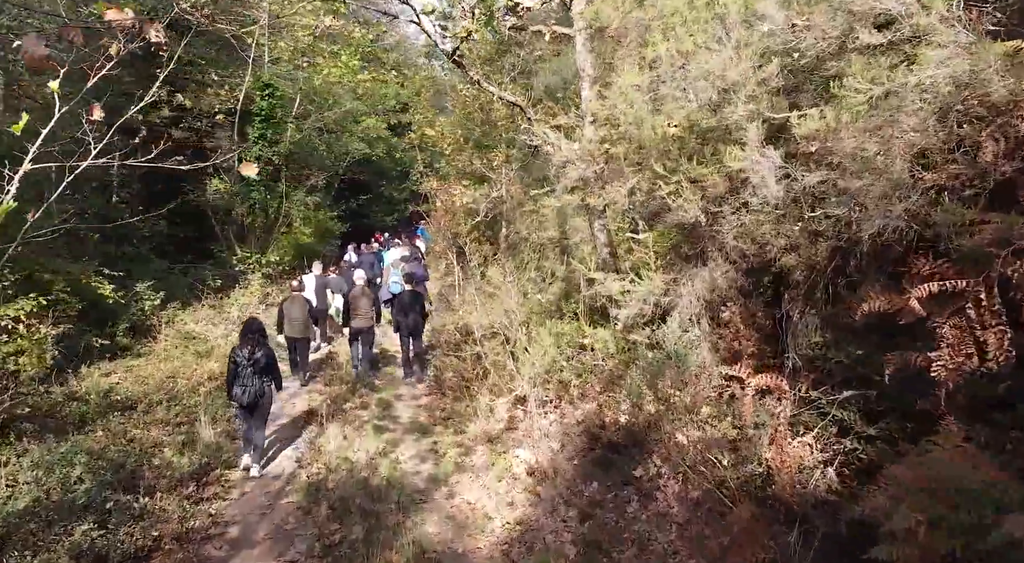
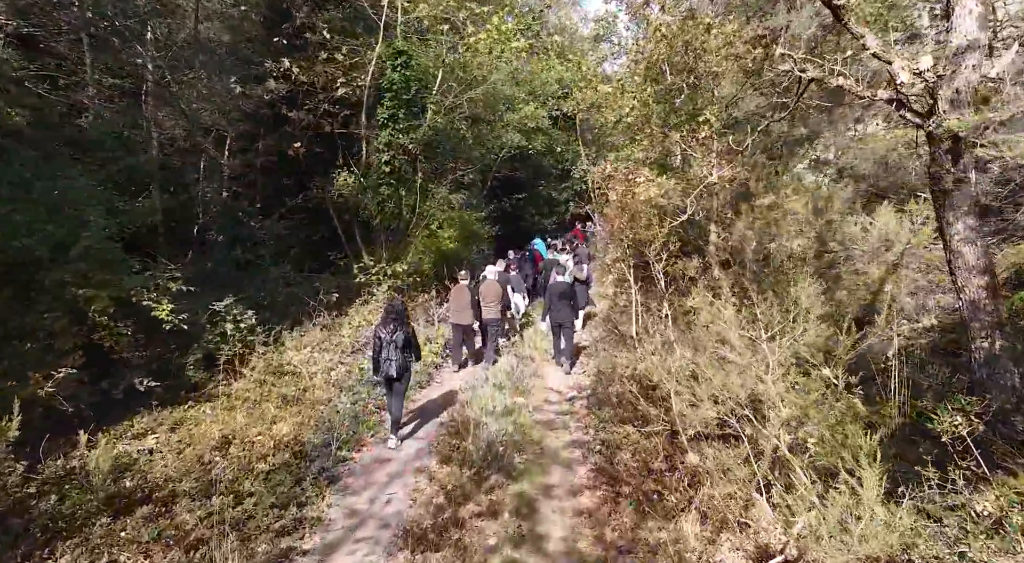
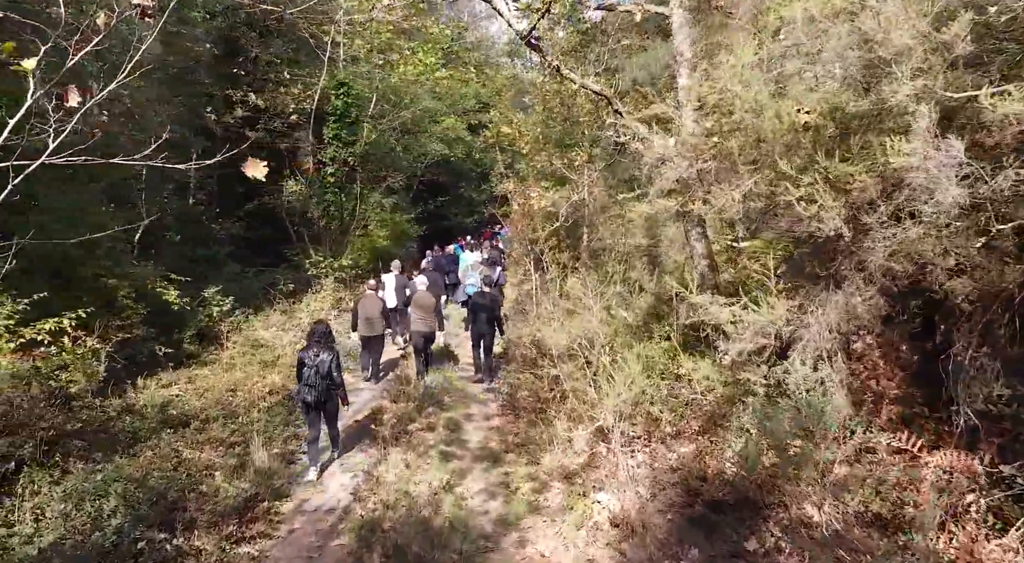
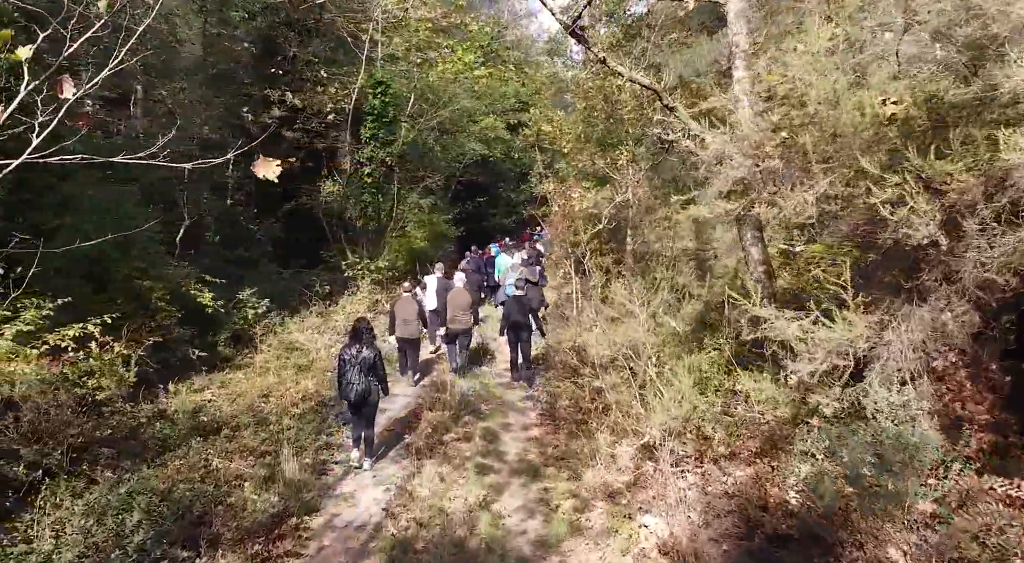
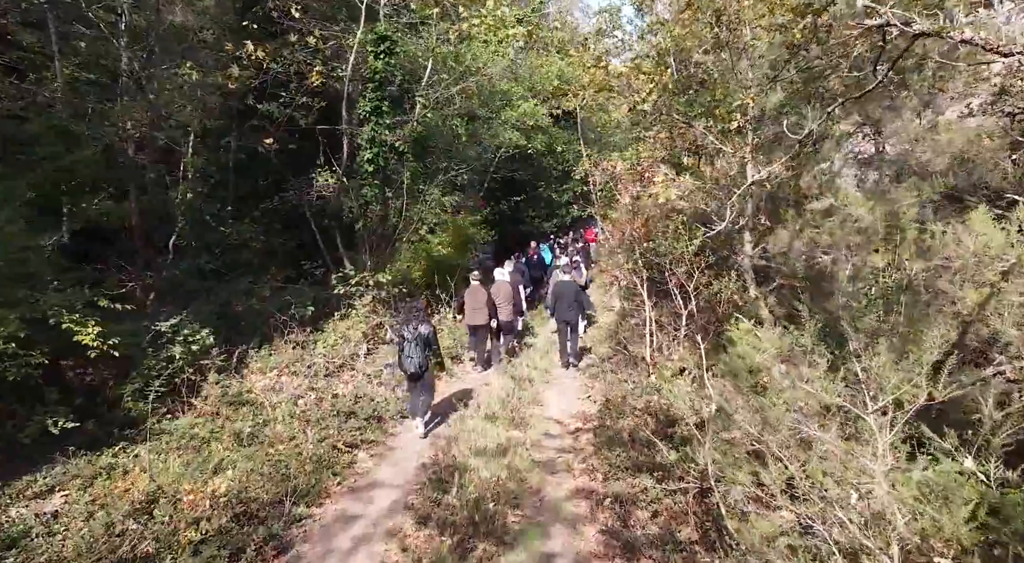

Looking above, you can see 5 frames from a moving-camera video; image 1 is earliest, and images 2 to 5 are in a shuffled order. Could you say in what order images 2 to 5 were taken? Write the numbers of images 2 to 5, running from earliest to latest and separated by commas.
3, 4, 2, 5
